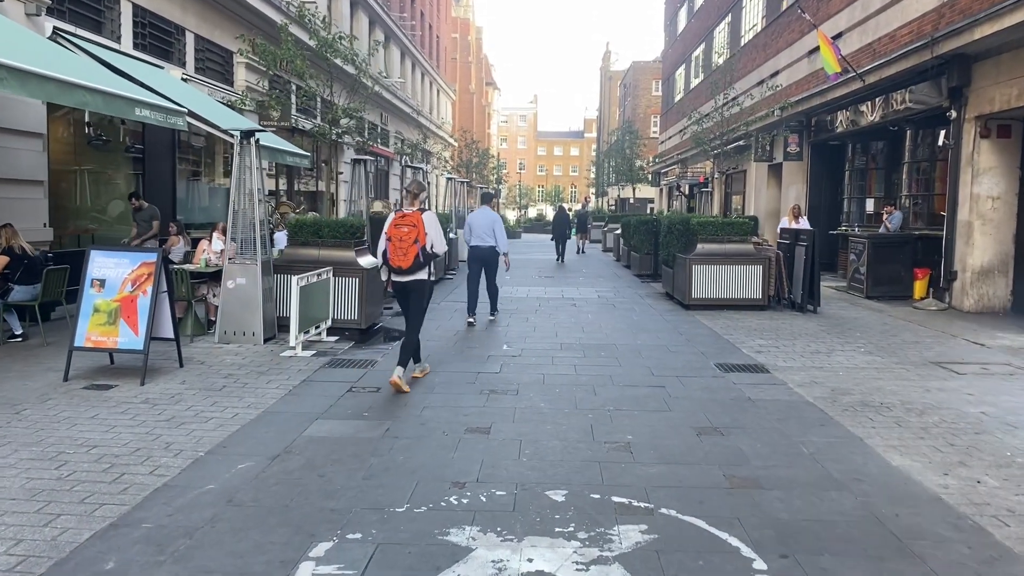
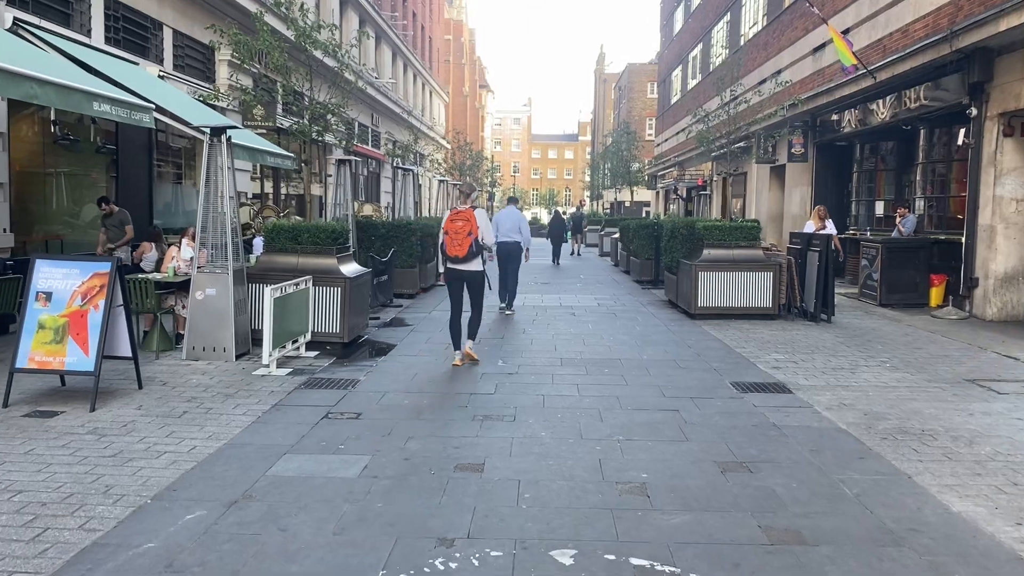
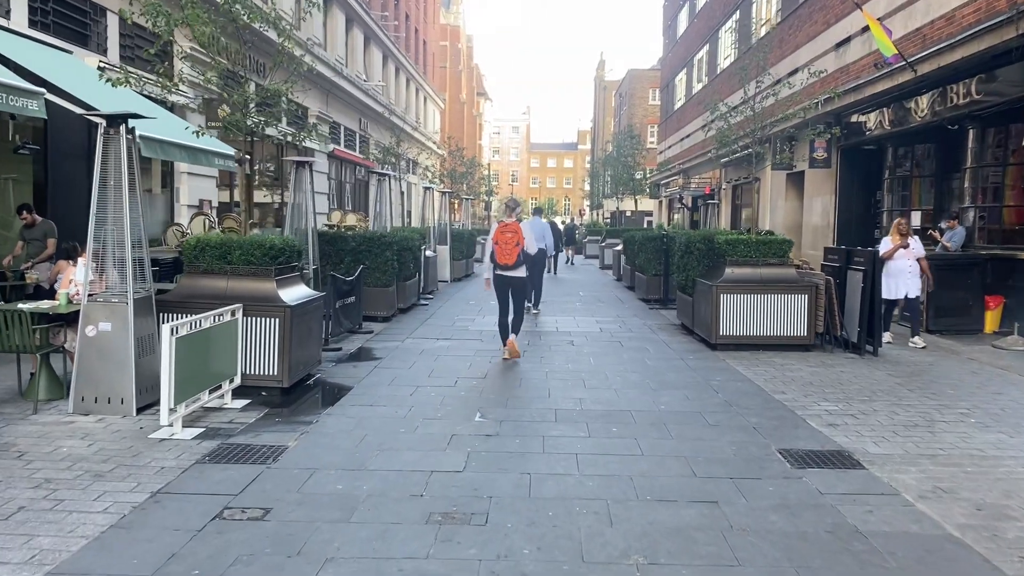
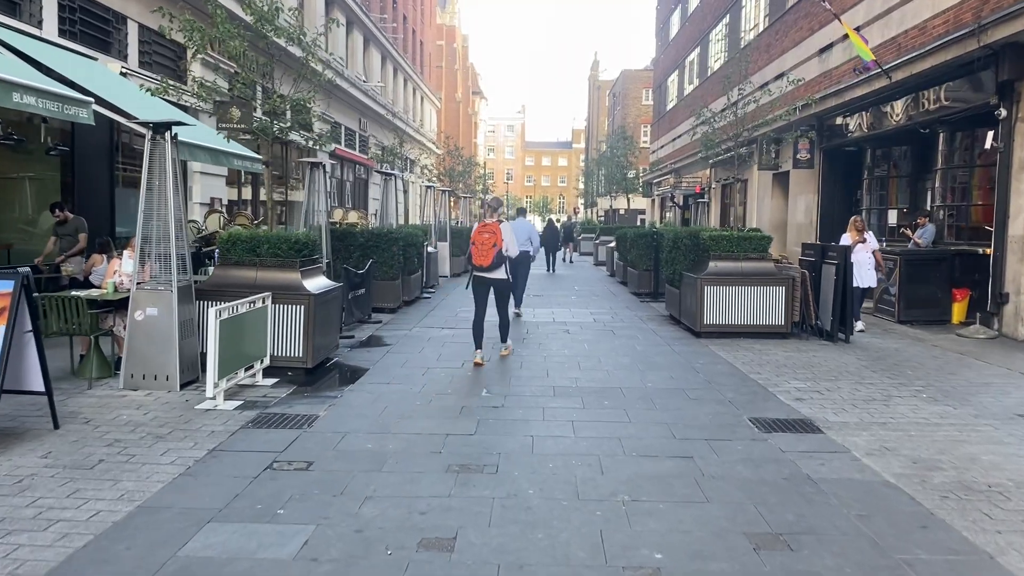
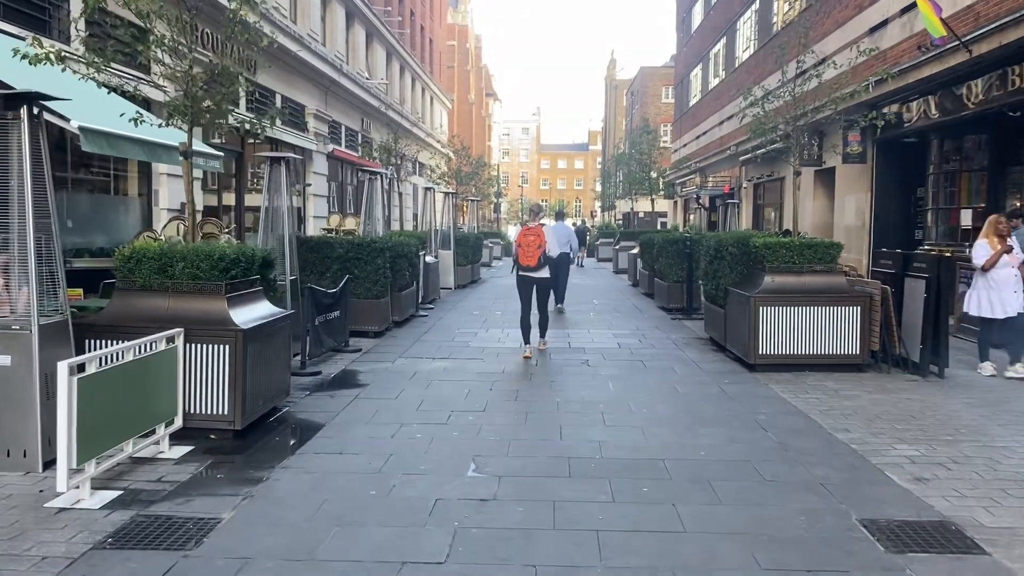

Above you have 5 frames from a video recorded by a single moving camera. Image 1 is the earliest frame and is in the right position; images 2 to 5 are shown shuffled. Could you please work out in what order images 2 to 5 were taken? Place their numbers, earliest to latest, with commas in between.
2, 4, 3, 5
